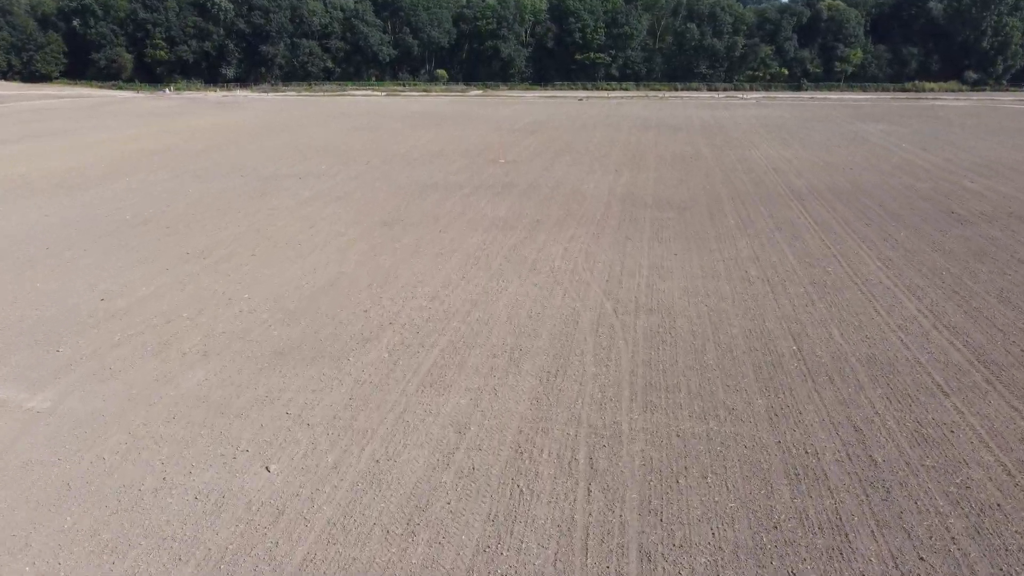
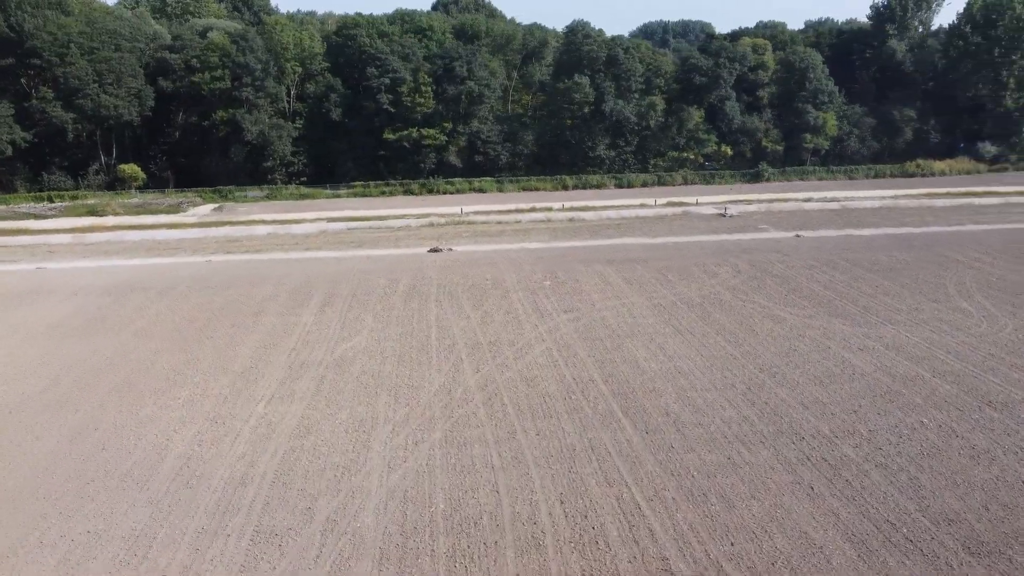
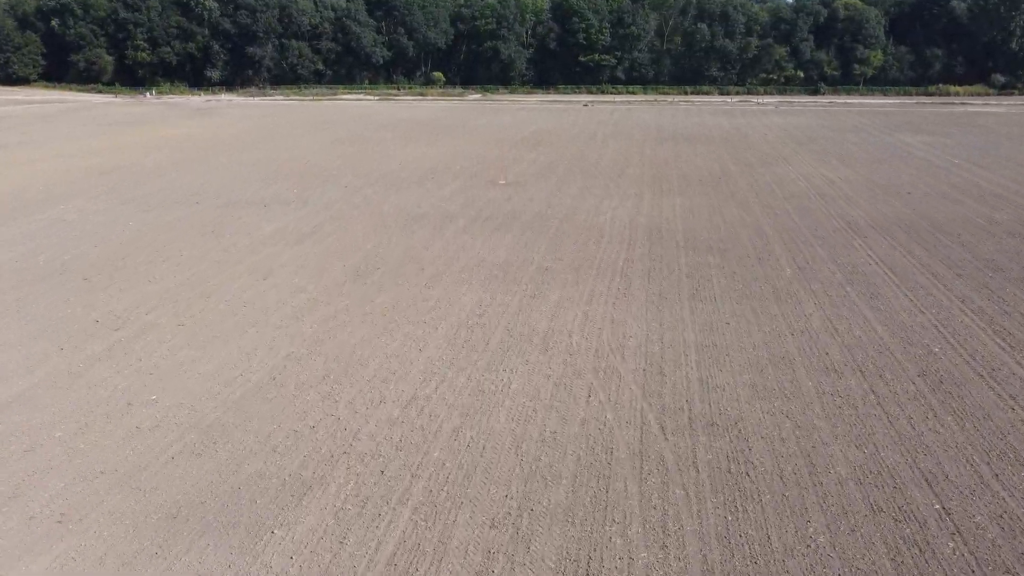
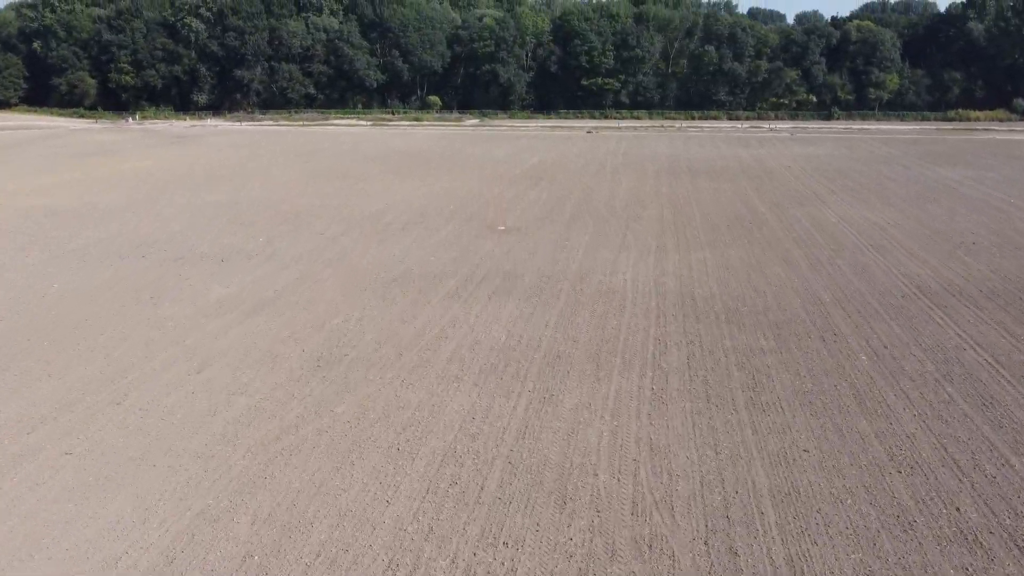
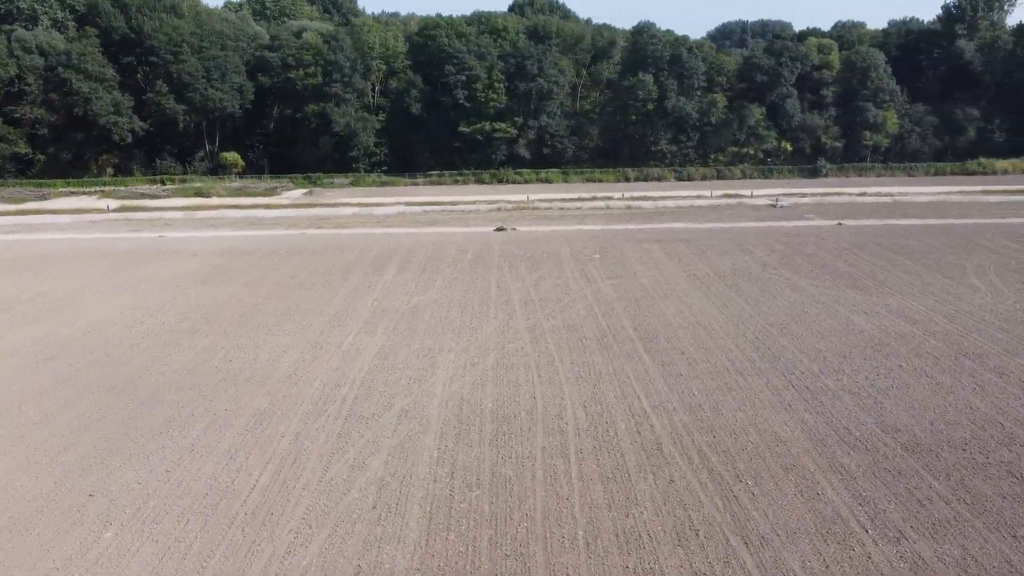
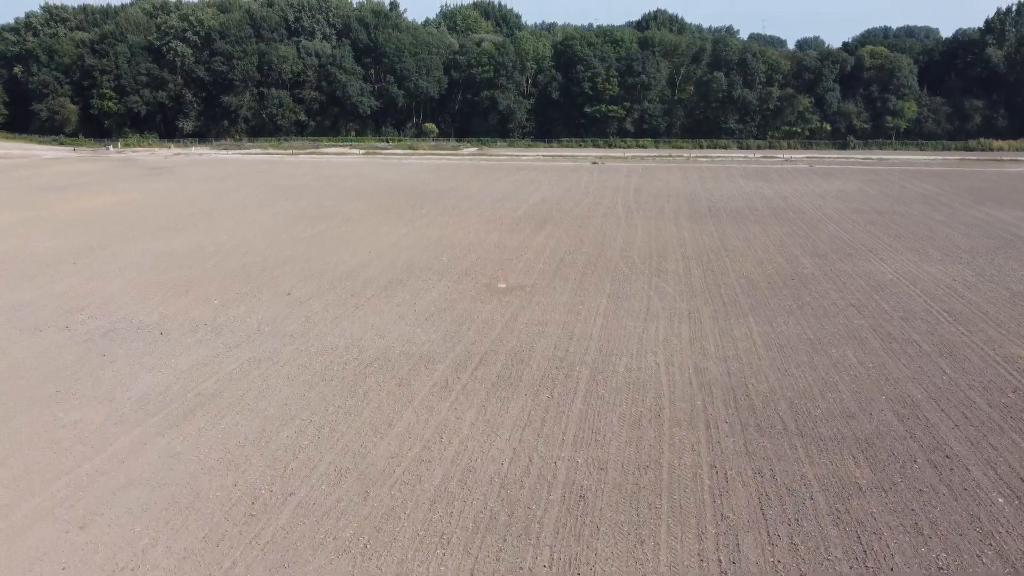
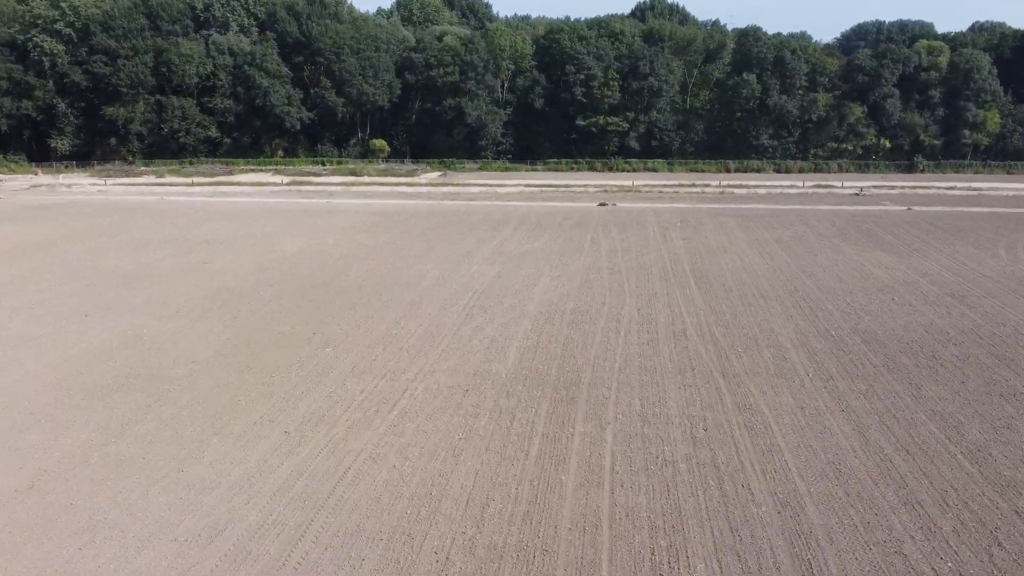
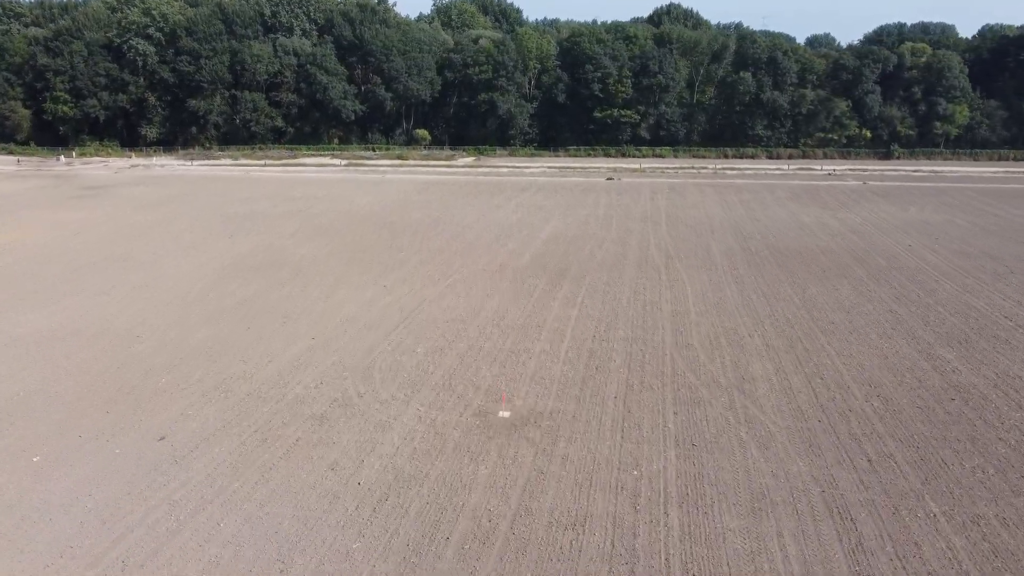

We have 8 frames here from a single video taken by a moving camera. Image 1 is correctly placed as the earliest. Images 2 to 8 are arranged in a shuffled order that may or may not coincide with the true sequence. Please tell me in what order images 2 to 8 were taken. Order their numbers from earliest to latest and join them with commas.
3, 4, 6, 8, 7, 5, 2
